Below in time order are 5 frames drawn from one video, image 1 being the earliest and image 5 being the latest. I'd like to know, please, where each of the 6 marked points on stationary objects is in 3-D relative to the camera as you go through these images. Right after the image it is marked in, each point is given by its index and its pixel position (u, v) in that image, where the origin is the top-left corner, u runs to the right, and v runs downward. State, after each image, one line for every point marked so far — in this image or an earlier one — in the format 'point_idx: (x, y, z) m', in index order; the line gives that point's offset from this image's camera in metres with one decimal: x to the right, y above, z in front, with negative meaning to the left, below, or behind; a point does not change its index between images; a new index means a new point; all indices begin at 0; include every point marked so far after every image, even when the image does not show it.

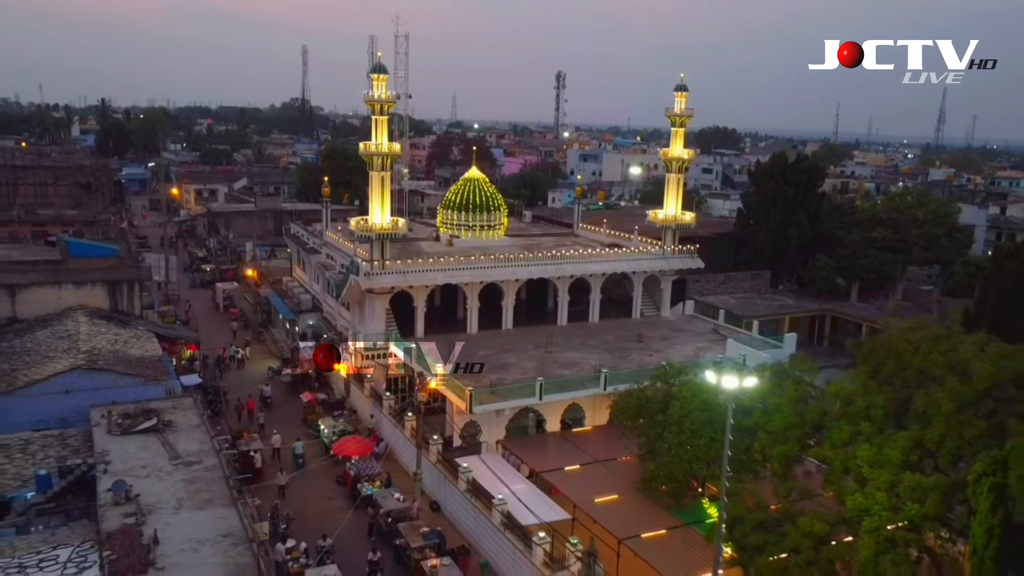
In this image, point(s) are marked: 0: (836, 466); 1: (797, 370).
0: (+5.5, -3.0, +13.3) m
1: (+5.8, -1.7, +15.9) m
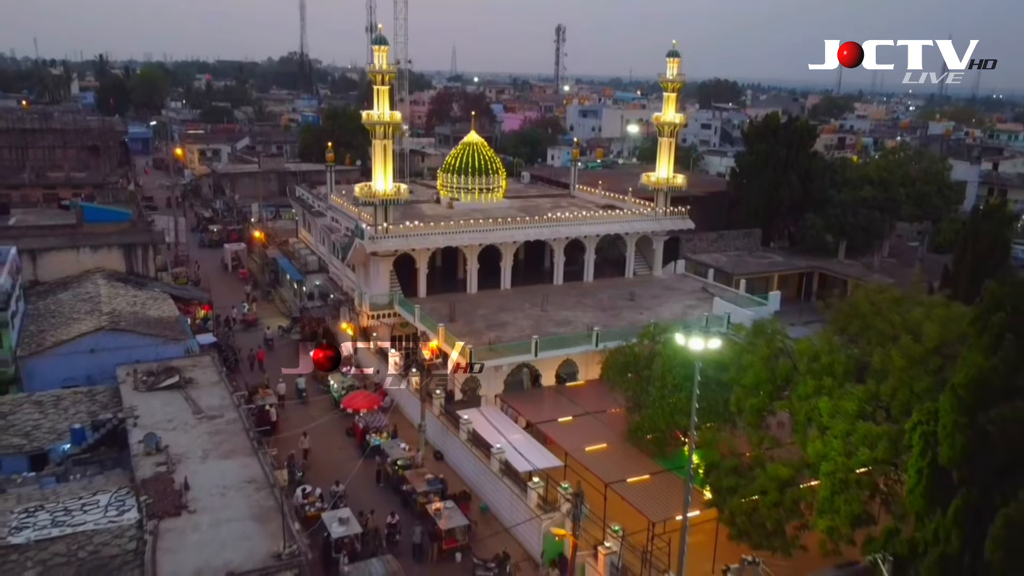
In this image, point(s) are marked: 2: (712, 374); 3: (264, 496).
0: (+5.5, -2.4, +14.7) m
1: (+5.7, -0.9, +17.2) m
2: (+4.5, -1.9, +17.5) m
3: (-5.1, -4.3, +16.0) m
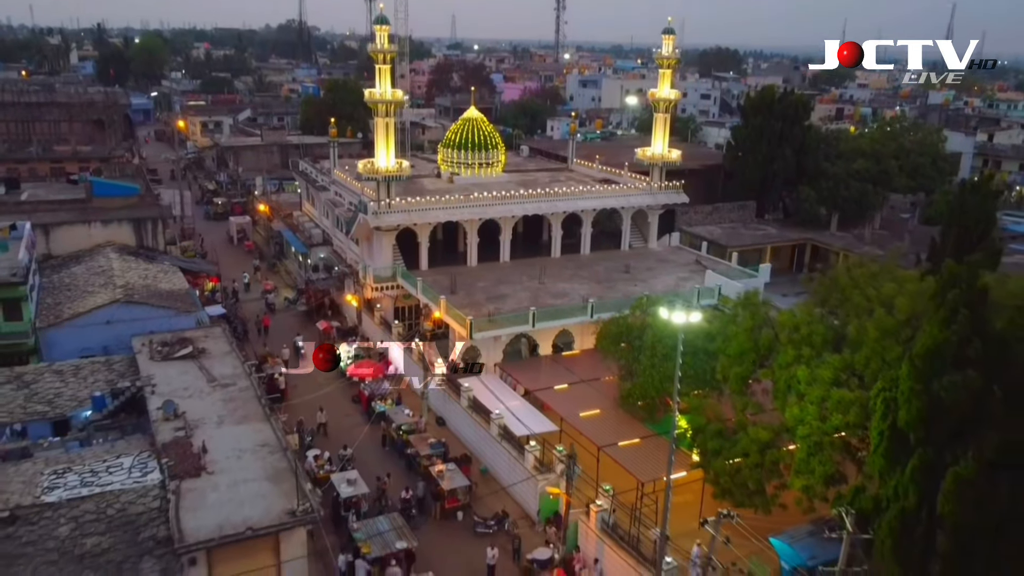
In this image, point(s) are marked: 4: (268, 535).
0: (+5.4, -1.9, +15.7) m
1: (+5.7, -0.3, +18.2) m
2: (+4.4, -1.3, +18.4) m
3: (-5.1, -3.7, +17.1) m
4: (-4.6, -4.6, +14.6) m
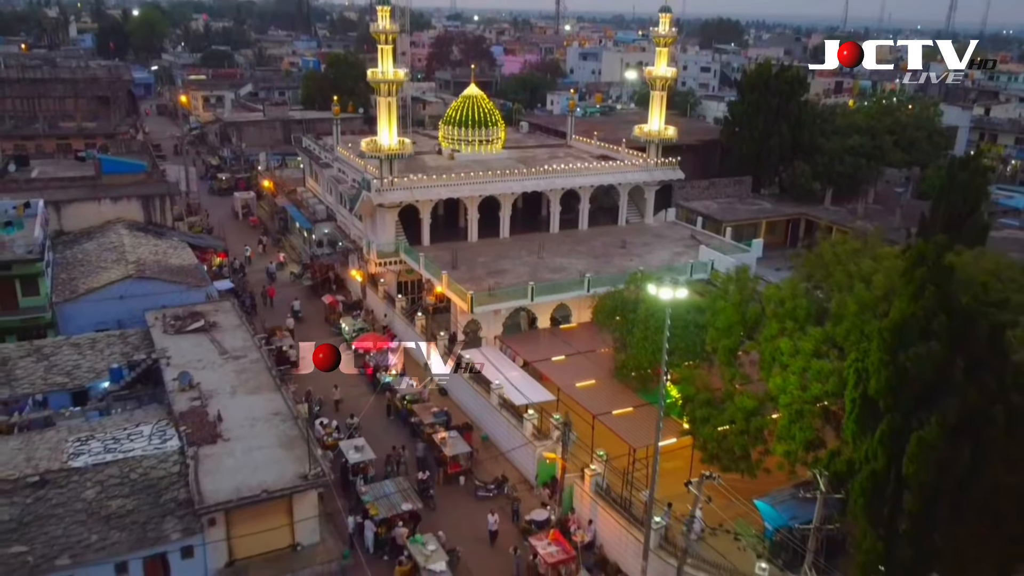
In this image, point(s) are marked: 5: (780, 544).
0: (+5.4, -1.4, +16.6) m
1: (+5.6, +0.2, +19.0) m
2: (+4.4, -0.7, +19.3) m
3: (-5.2, -3.2, +18.0) m
4: (-4.6, -4.2, +15.6) m
5: (+5.2, -5.0, +15.1) m
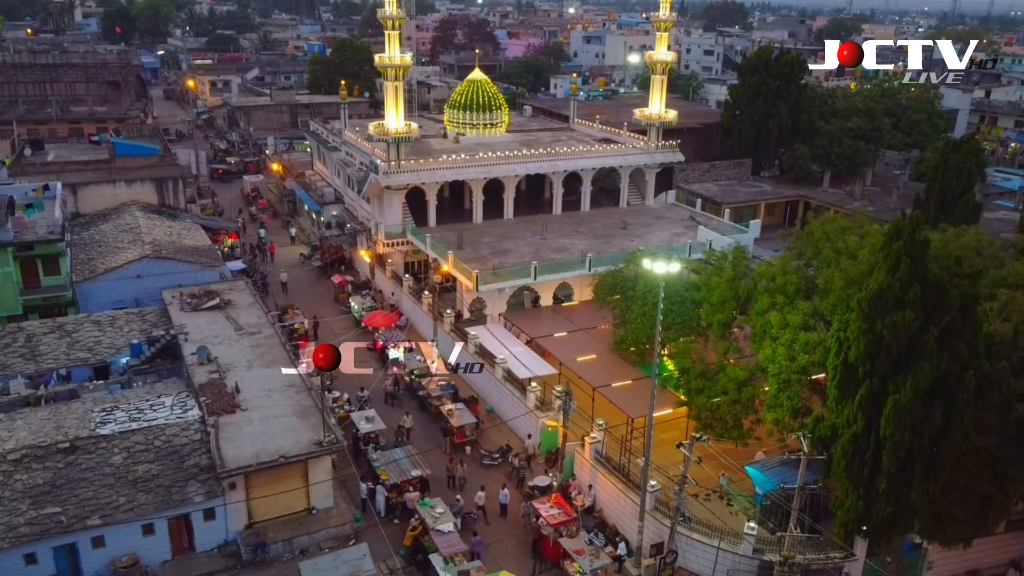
0: (+5.5, -0.9, +17.4) m
1: (+5.7, +0.8, +19.7) m
2: (+4.5, -0.2, +20.1) m
3: (-5.1, -2.7, +18.9) m
4: (-4.5, -3.7, +16.5) m
5: (+5.3, -4.5, +16.0) m
